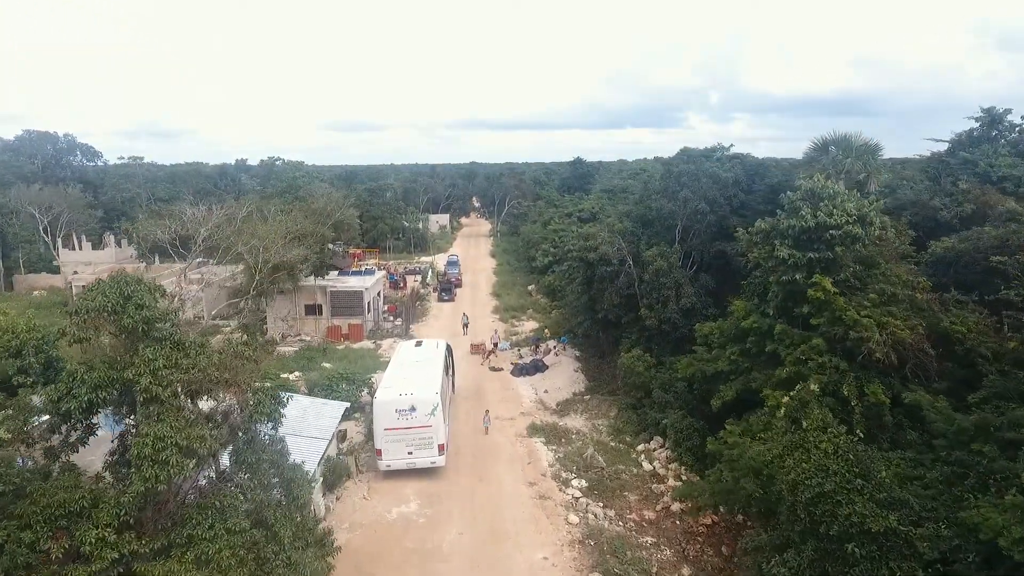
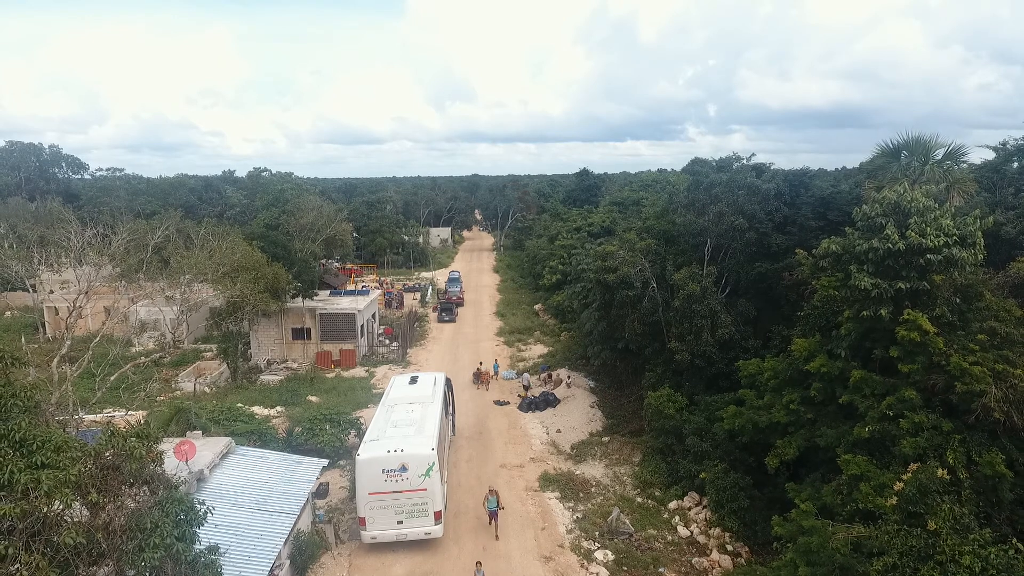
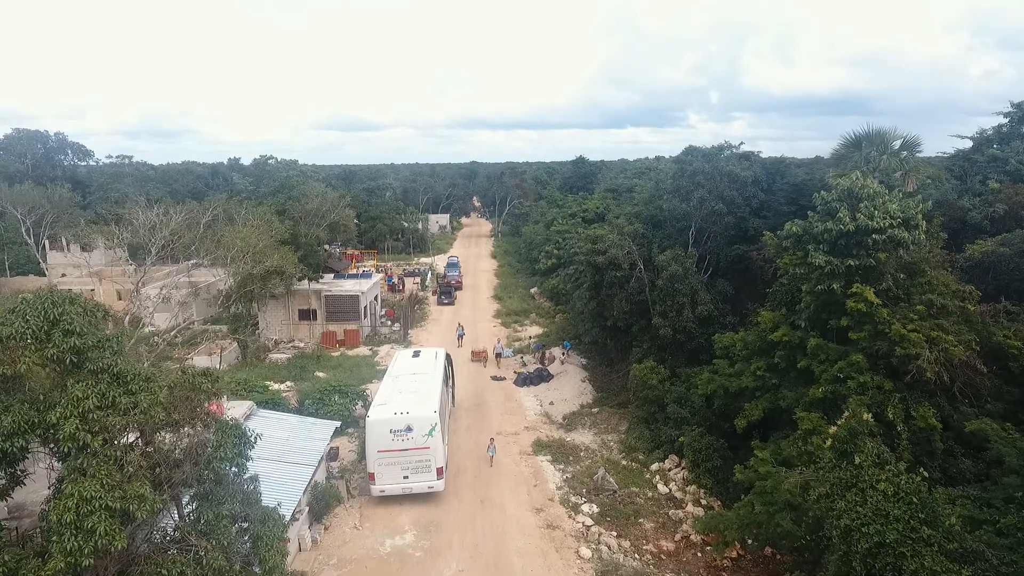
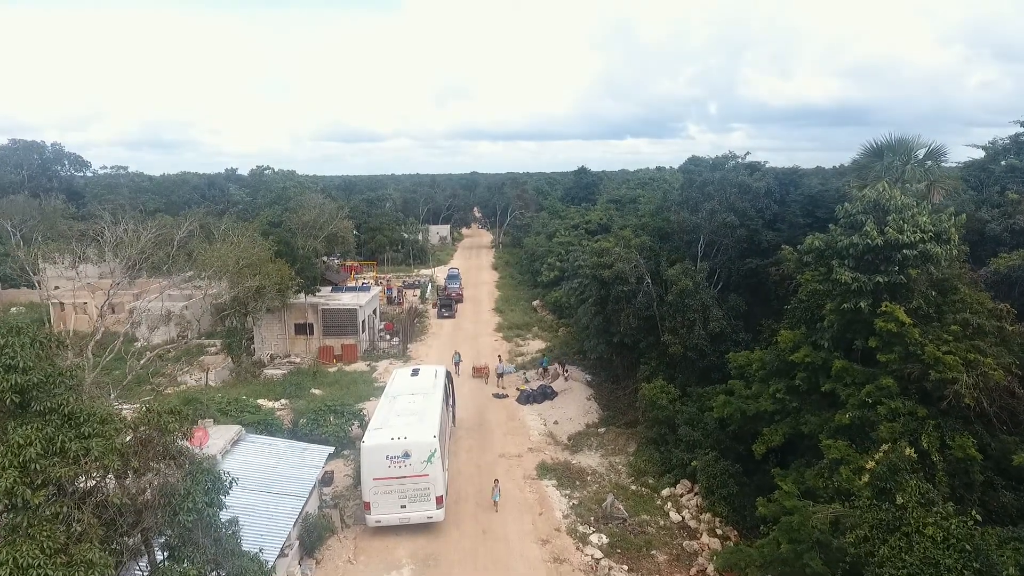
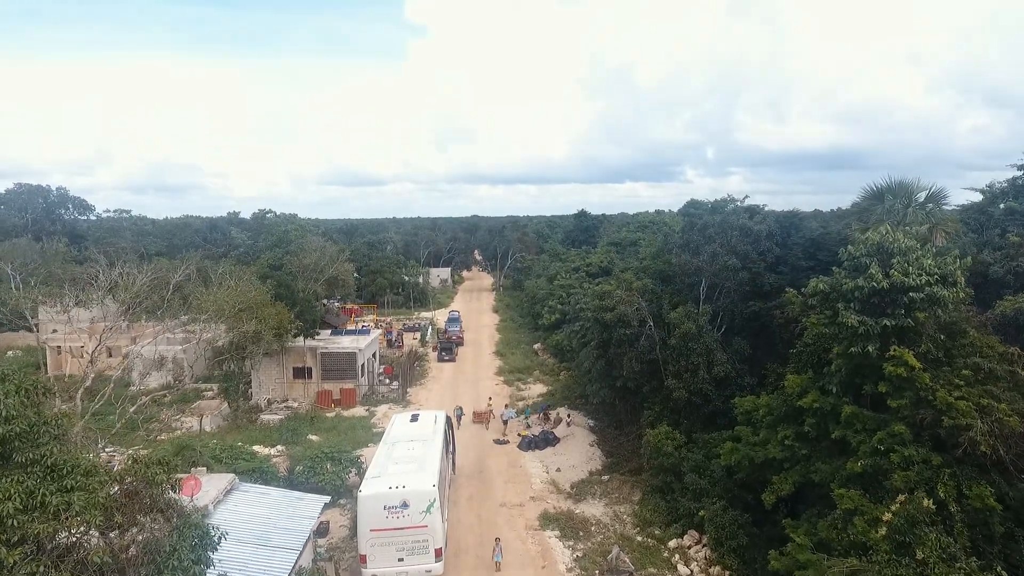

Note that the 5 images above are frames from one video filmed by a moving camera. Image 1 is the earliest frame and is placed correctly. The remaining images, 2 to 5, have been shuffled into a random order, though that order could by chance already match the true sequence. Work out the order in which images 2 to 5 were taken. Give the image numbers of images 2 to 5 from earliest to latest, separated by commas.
3, 4, 5, 2
